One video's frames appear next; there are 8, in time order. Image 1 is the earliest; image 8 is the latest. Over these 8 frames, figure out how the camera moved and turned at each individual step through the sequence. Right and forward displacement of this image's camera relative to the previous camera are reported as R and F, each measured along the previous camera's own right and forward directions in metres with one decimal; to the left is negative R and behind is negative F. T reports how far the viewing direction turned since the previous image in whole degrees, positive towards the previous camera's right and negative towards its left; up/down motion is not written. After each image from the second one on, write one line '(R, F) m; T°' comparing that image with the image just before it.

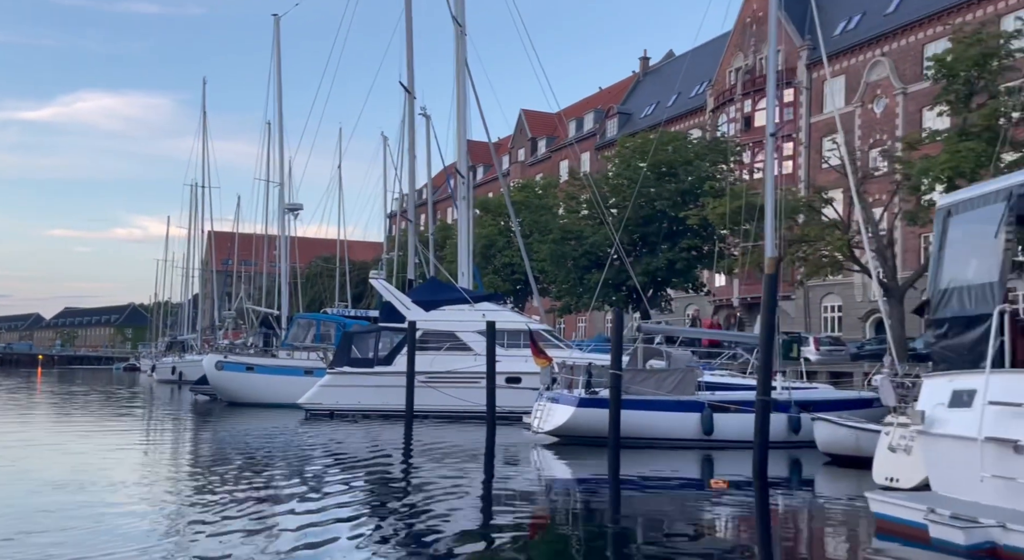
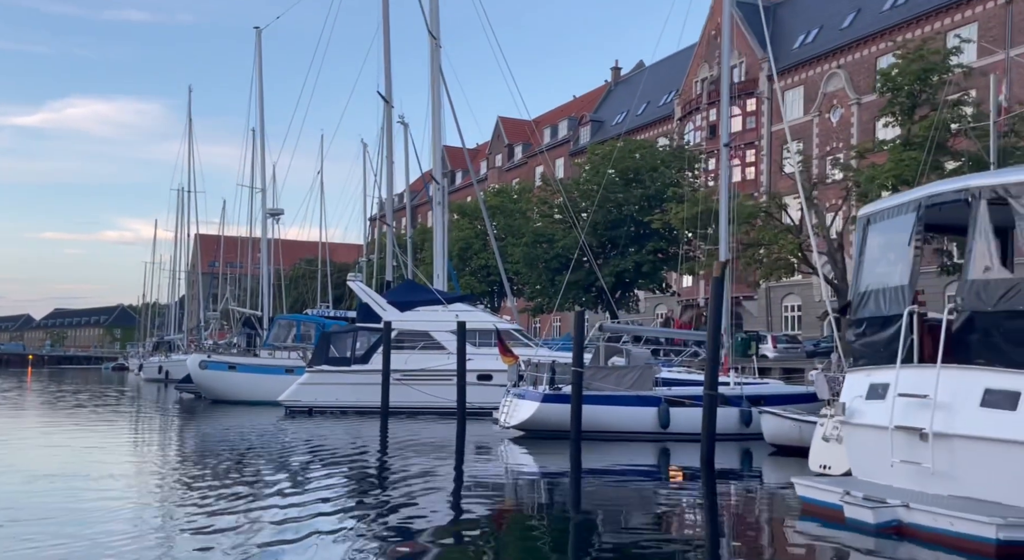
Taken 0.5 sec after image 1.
(+0.7, -1.6) m; 0°
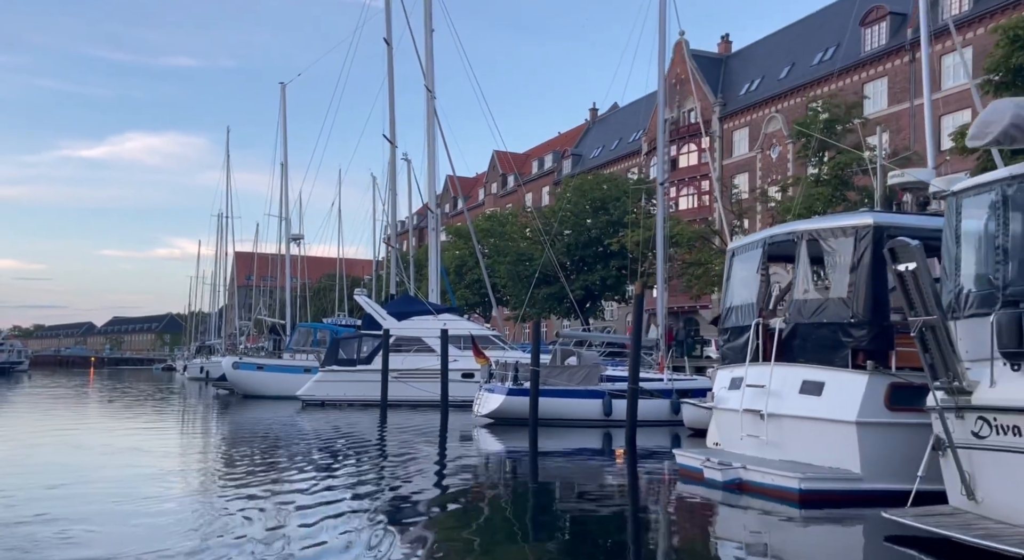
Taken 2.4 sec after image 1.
(+1.9, -6.7) m; -2°
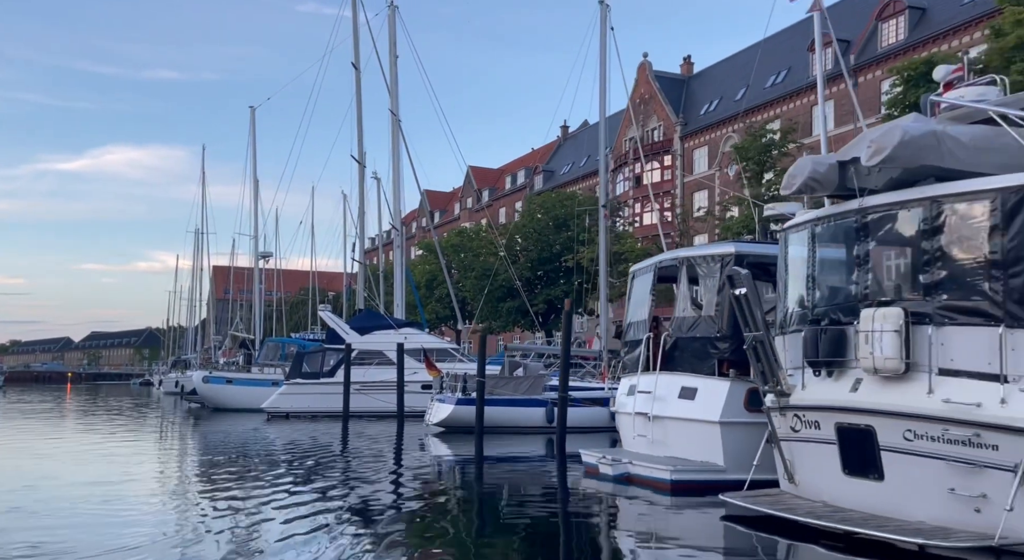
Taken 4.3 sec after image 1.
(+0.7, -1.7) m; +1°
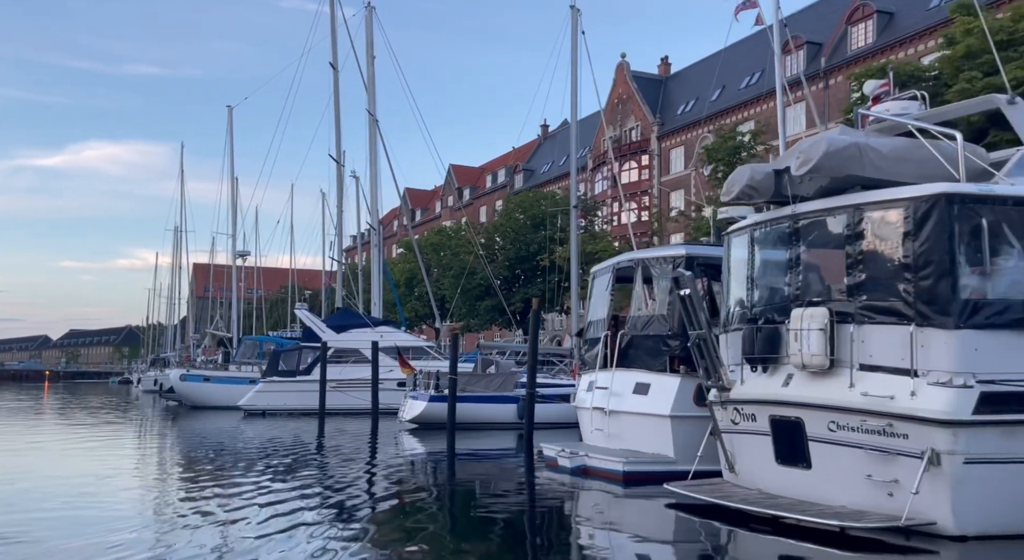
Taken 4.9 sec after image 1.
(+0.3, -0.6) m; +1°
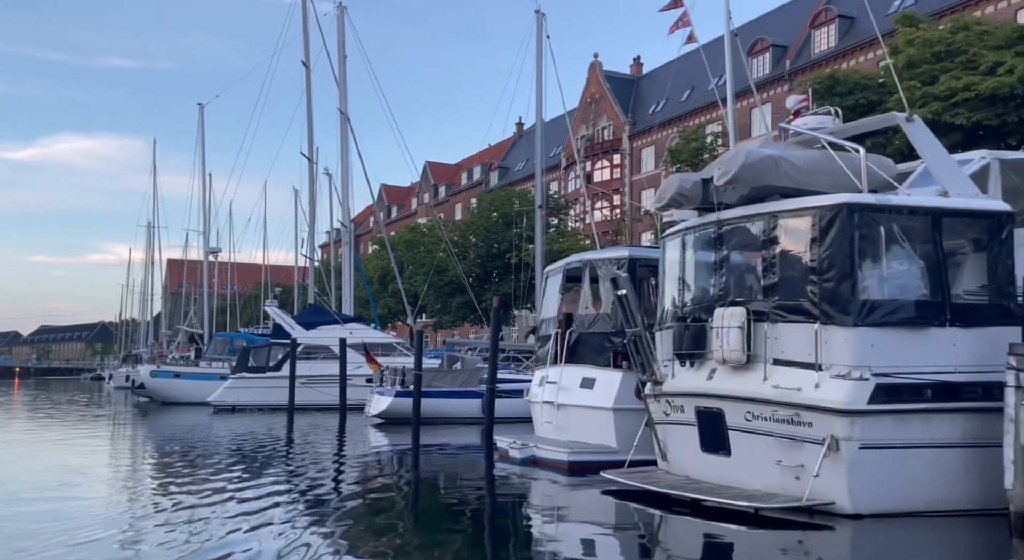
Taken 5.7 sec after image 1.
(+0.3, -0.7) m; +1°
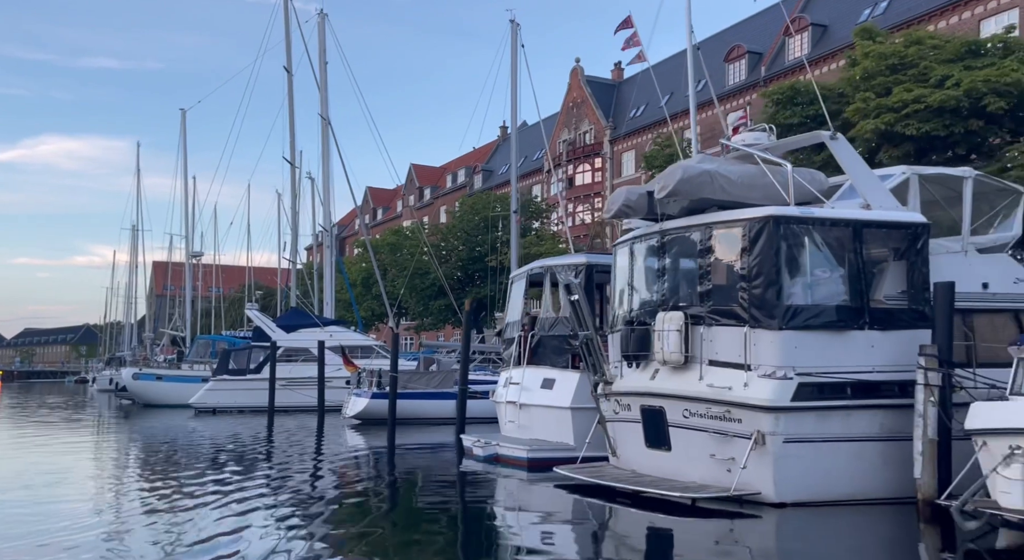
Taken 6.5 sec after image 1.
(+0.3, -0.7) m; +1°
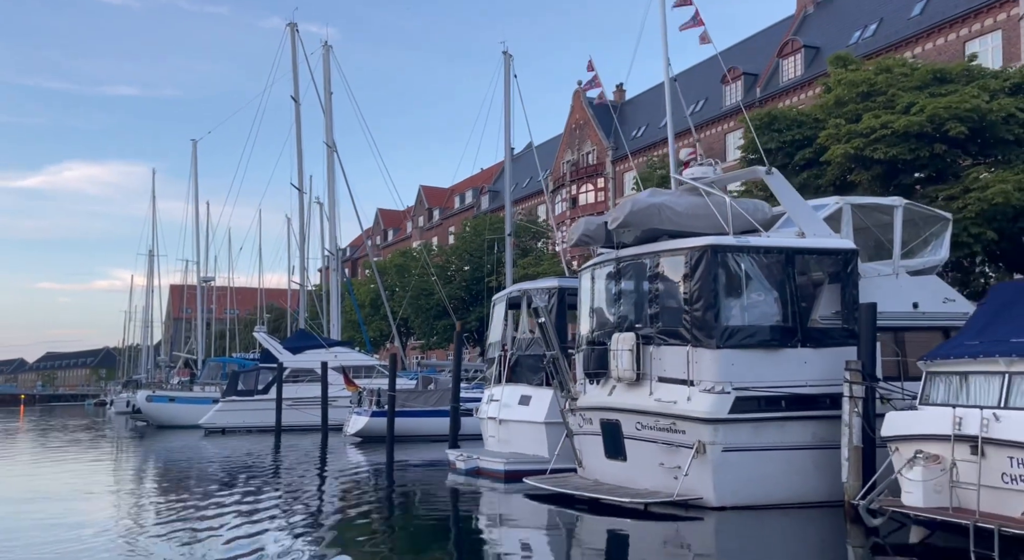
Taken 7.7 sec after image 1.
(+0.5, -0.9) m; -1°
